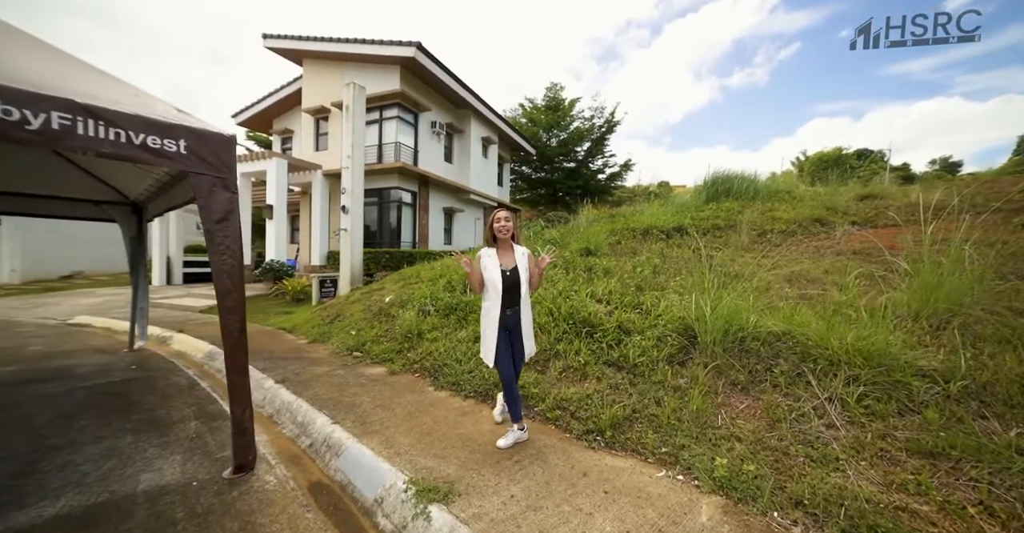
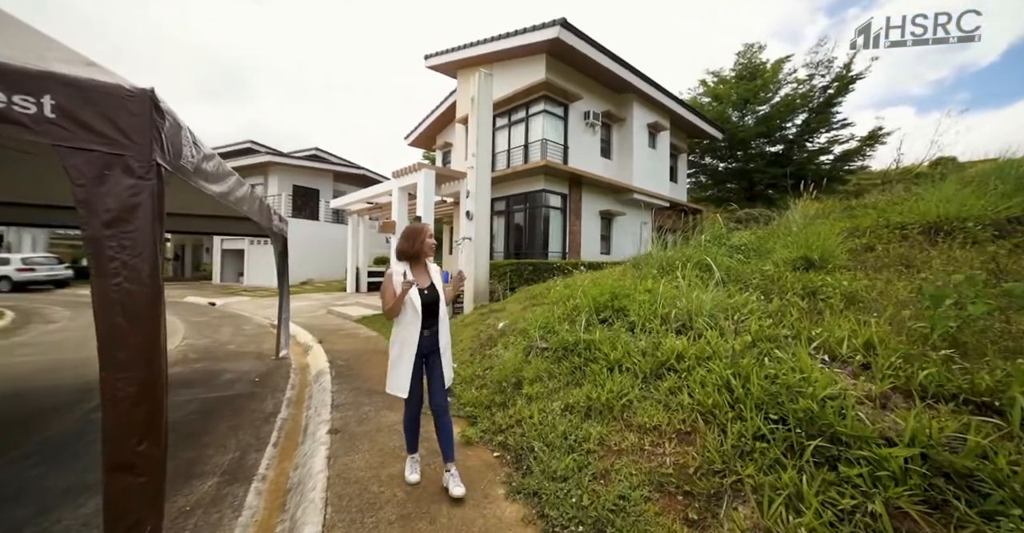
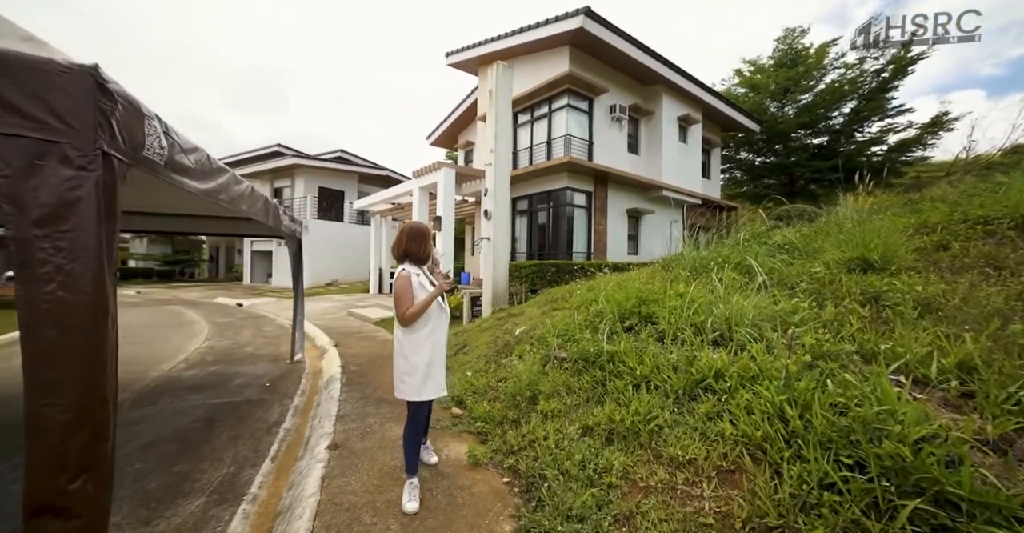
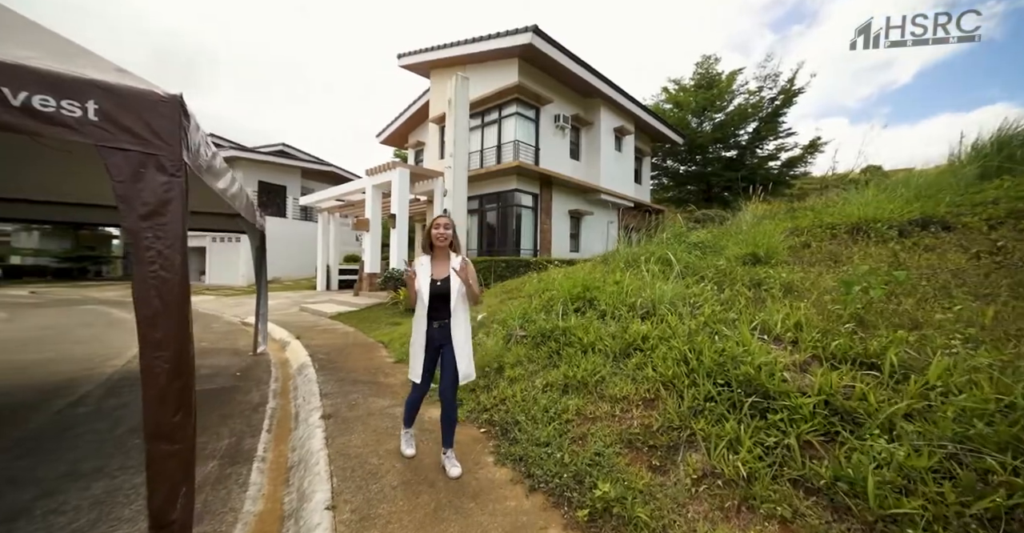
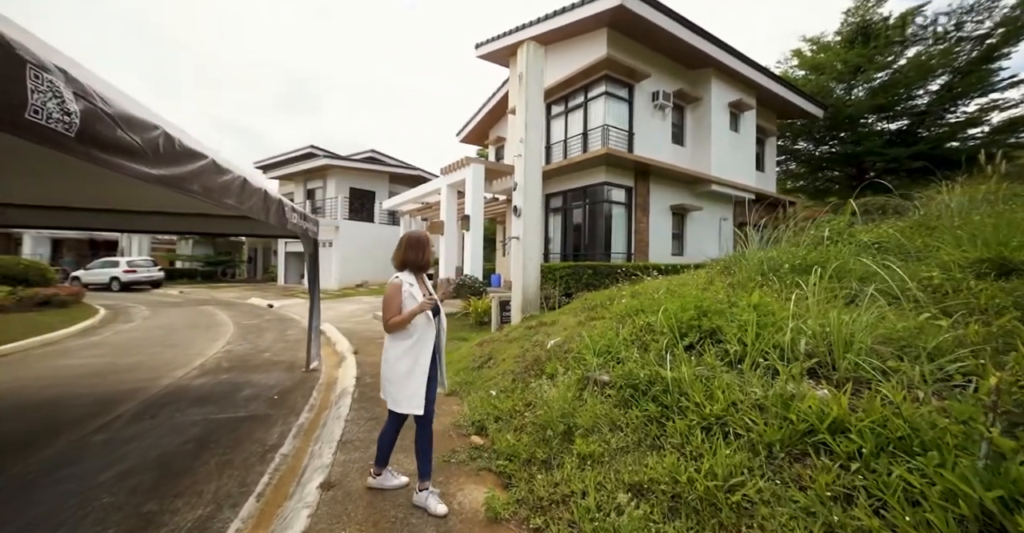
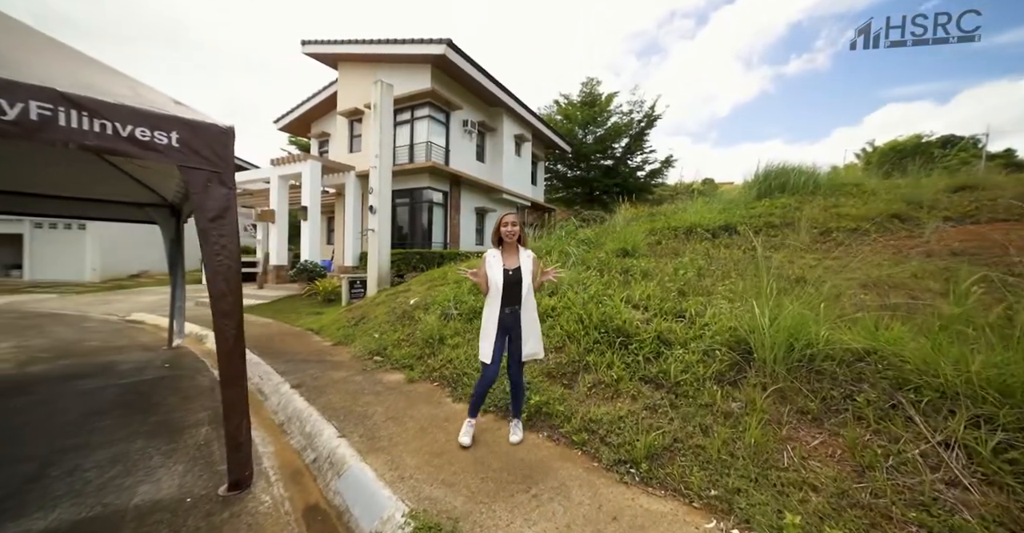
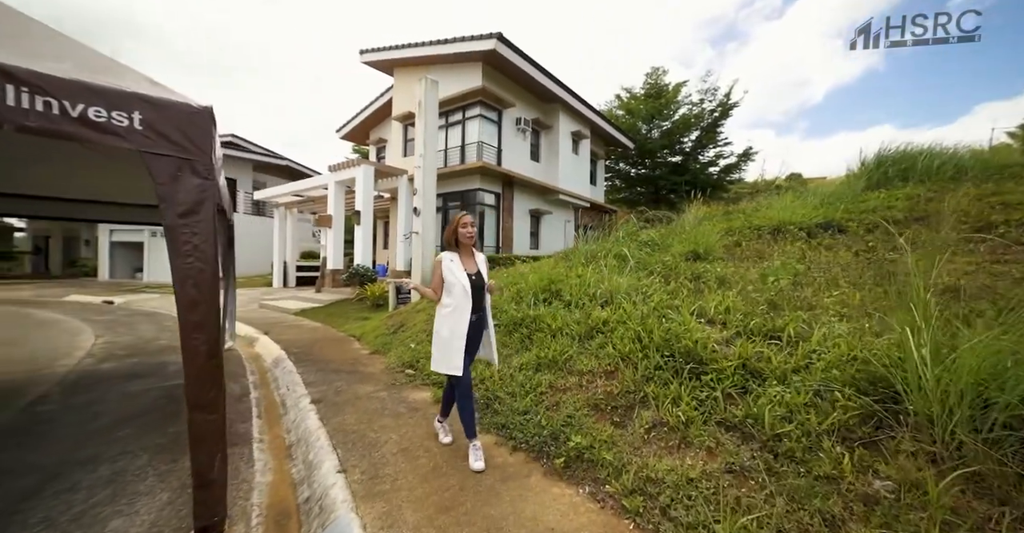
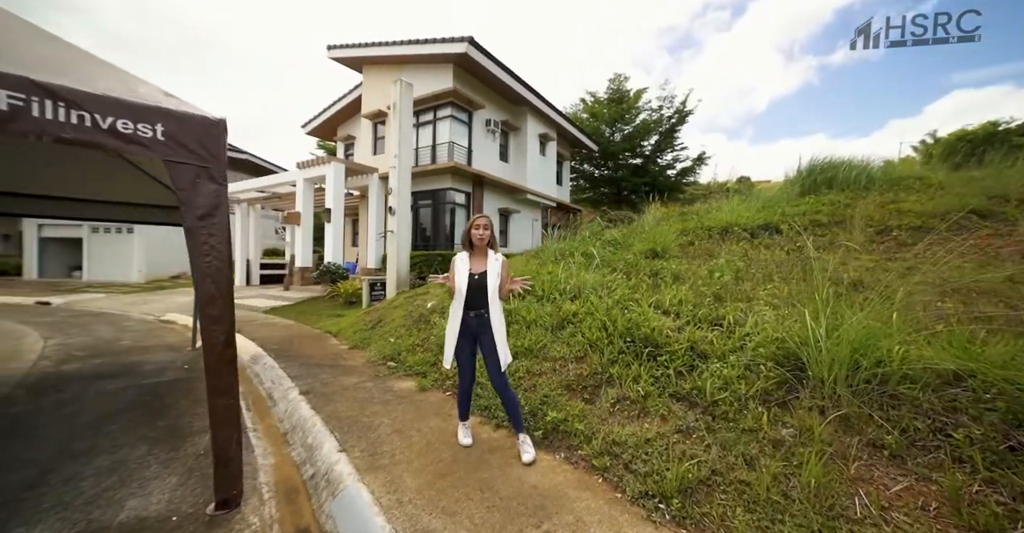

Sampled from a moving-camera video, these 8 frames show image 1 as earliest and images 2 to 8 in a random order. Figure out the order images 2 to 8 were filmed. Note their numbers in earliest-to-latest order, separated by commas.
6, 8, 7, 4, 2, 3, 5
